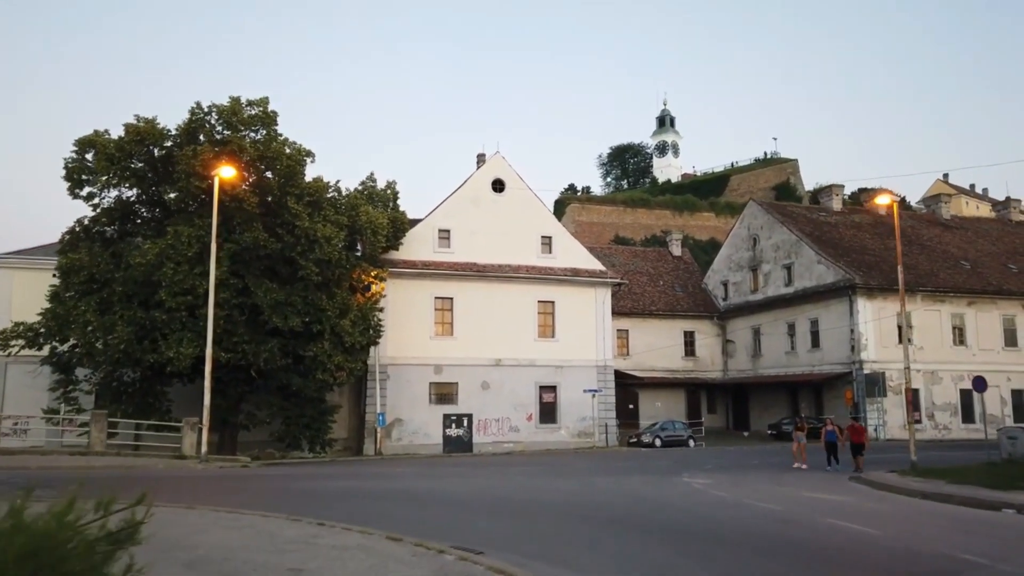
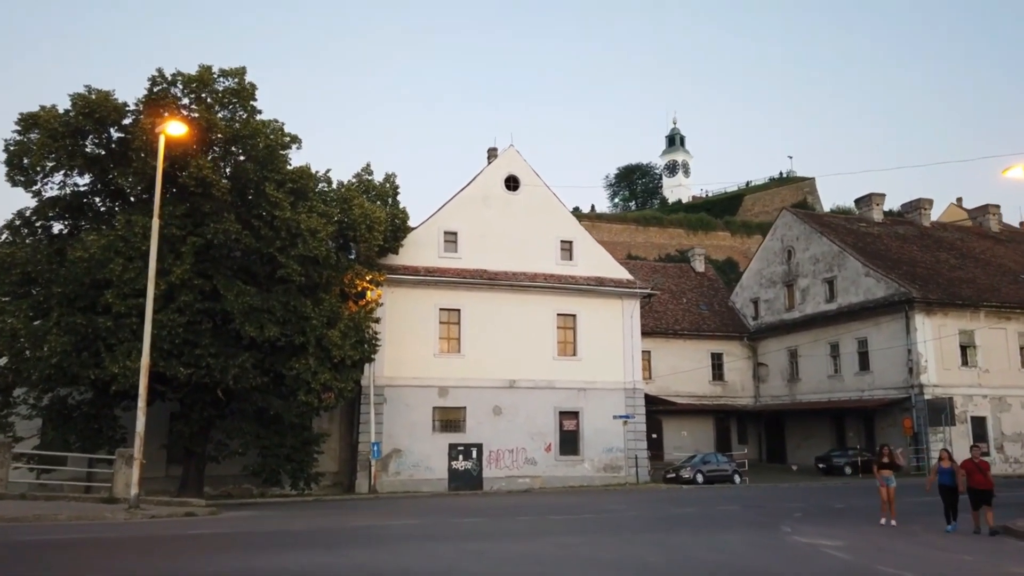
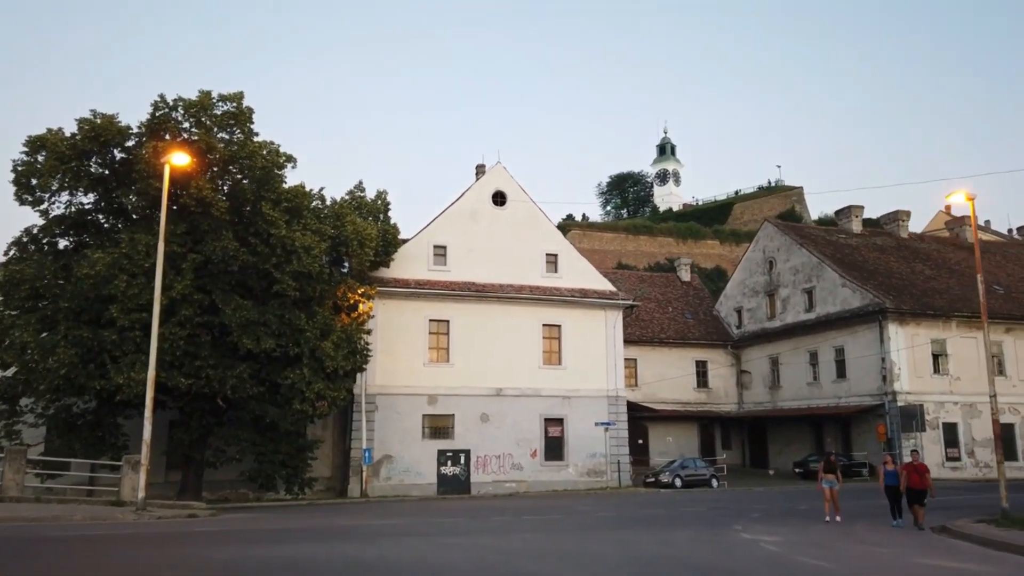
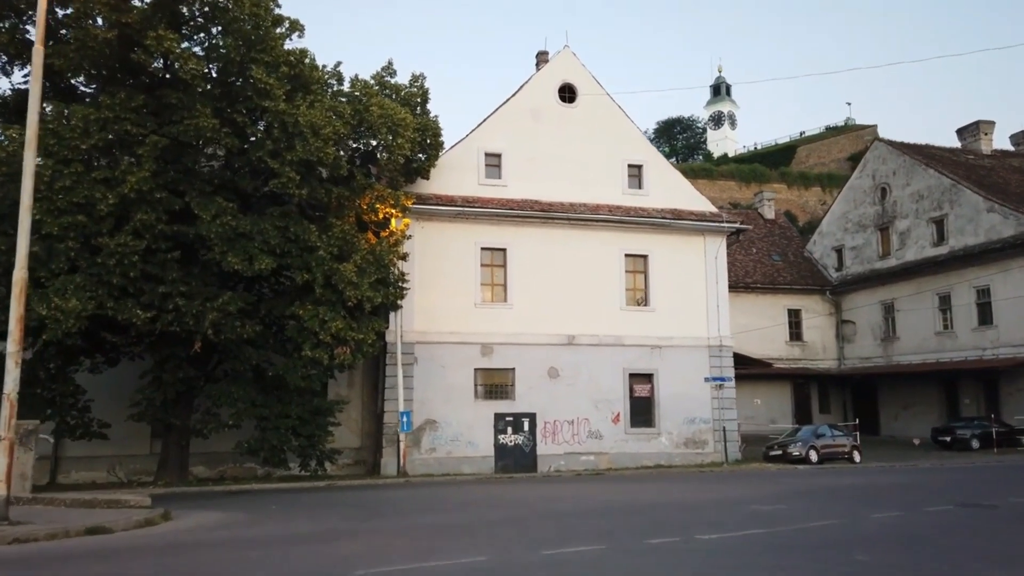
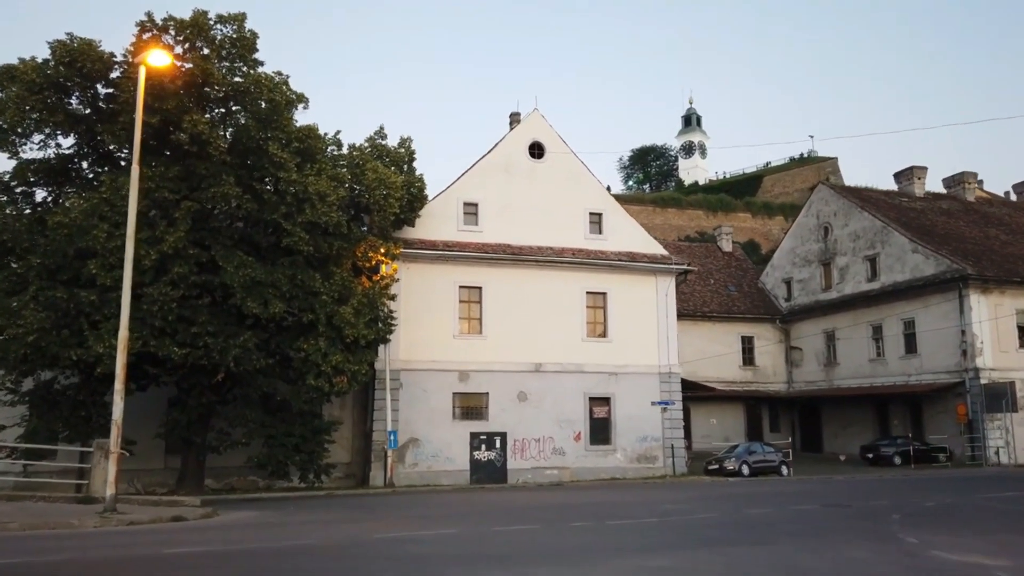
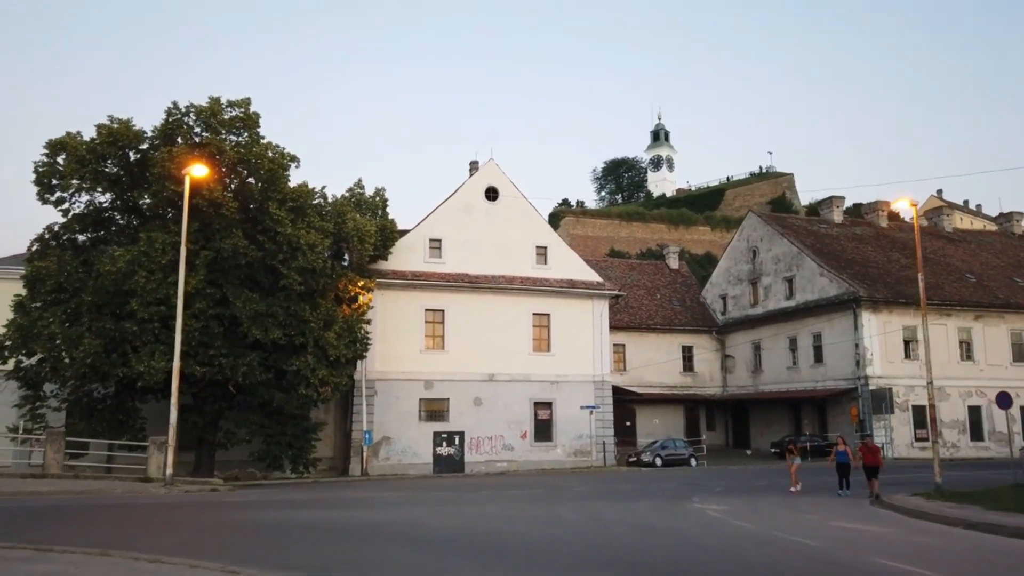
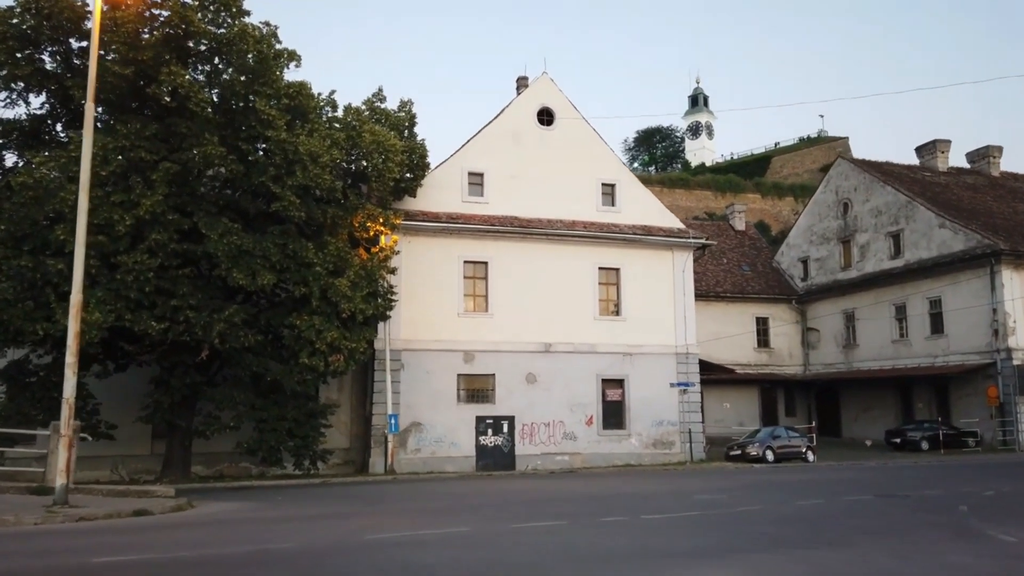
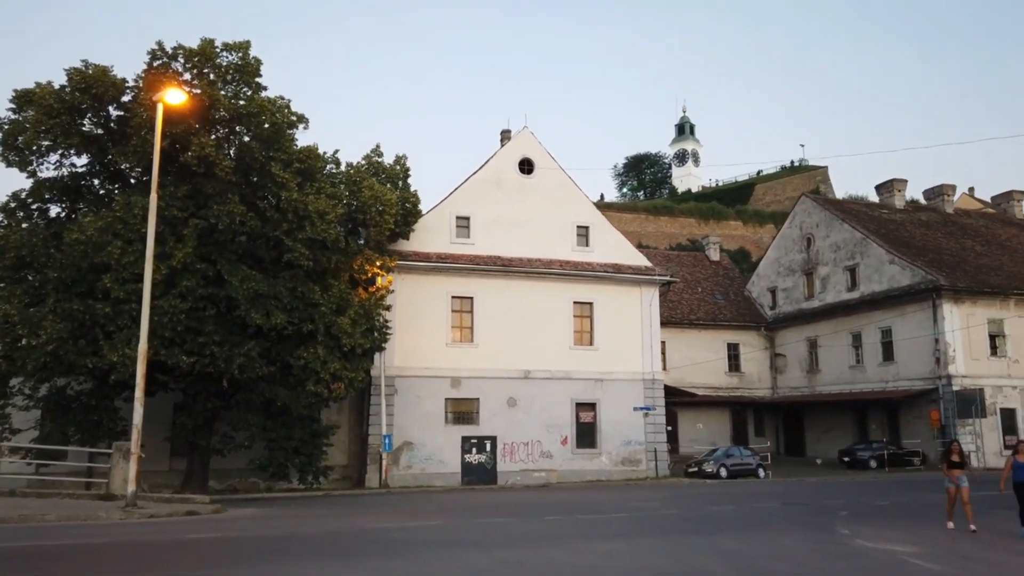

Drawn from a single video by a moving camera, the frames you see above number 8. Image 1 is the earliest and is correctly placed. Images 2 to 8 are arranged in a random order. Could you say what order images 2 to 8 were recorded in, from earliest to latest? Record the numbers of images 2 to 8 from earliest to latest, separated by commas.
6, 3, 2, 8, 5, 7, 4
